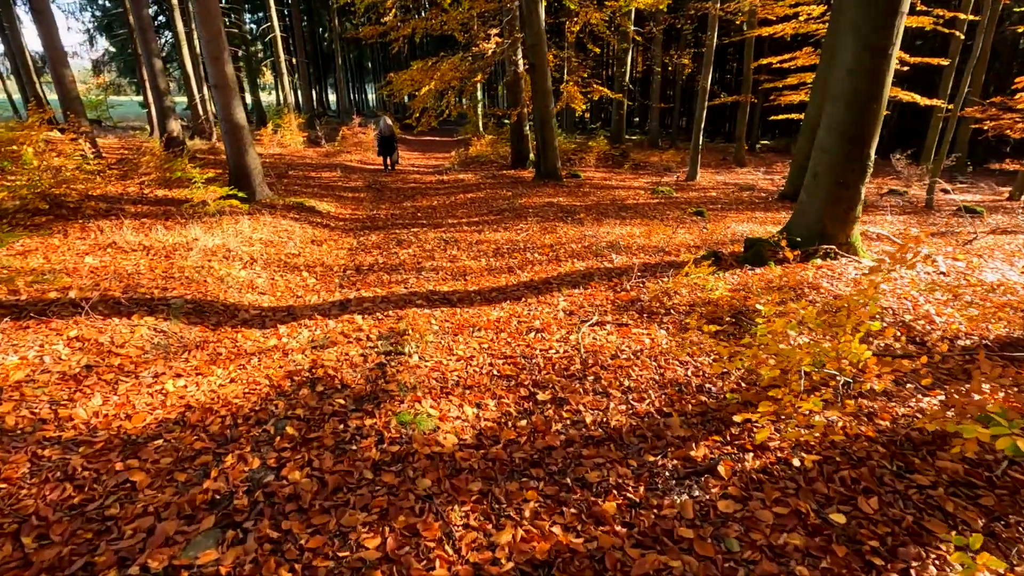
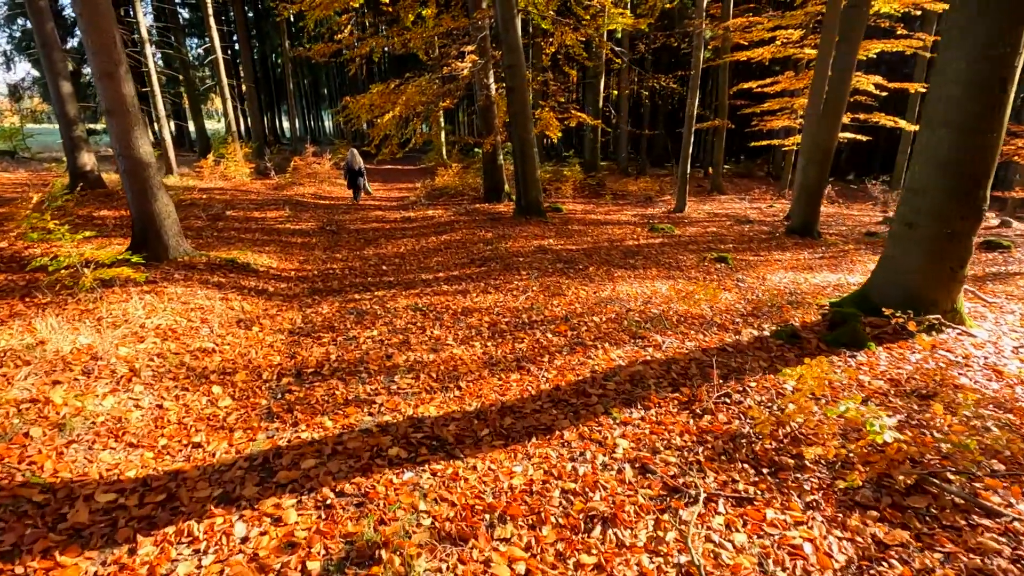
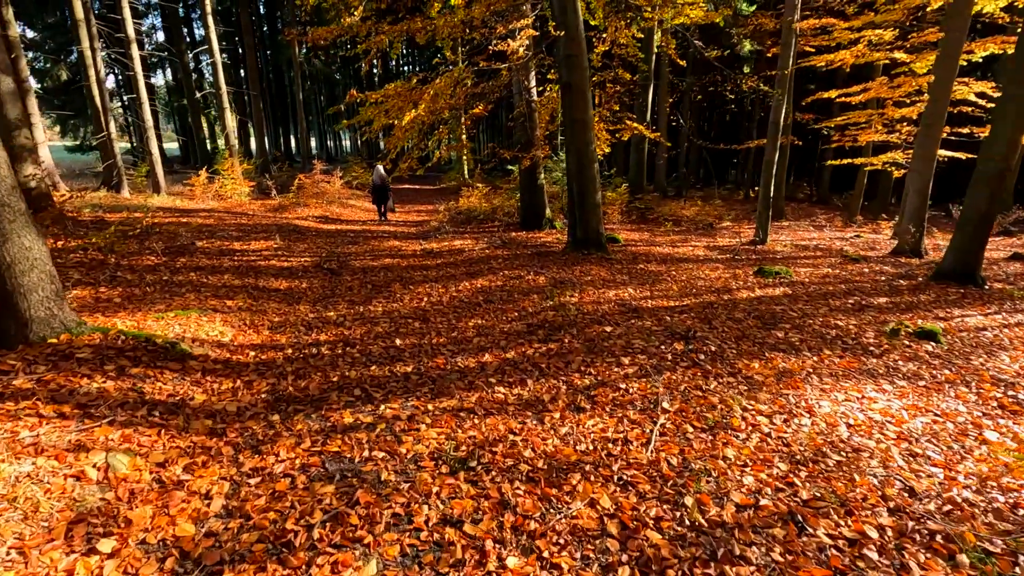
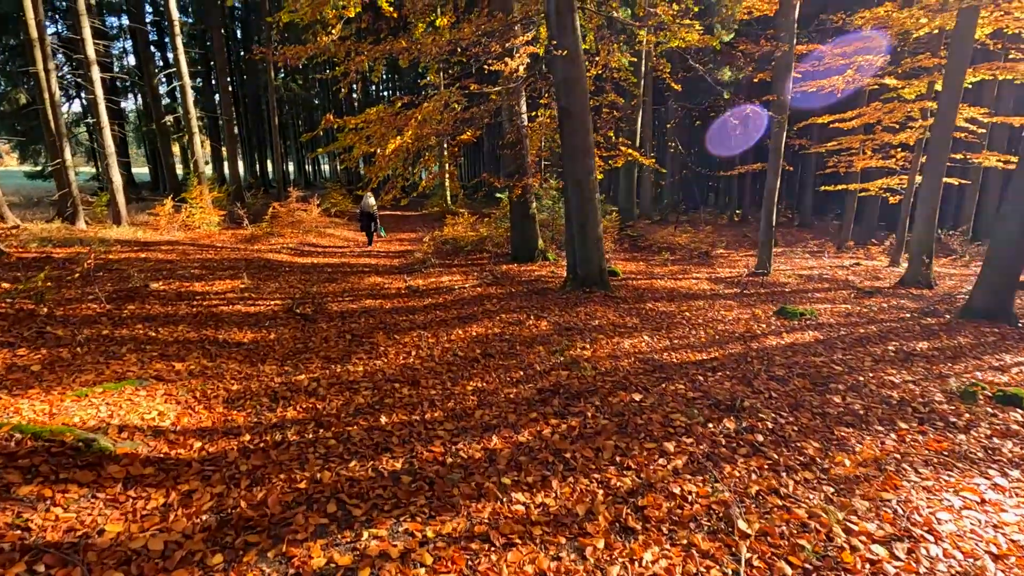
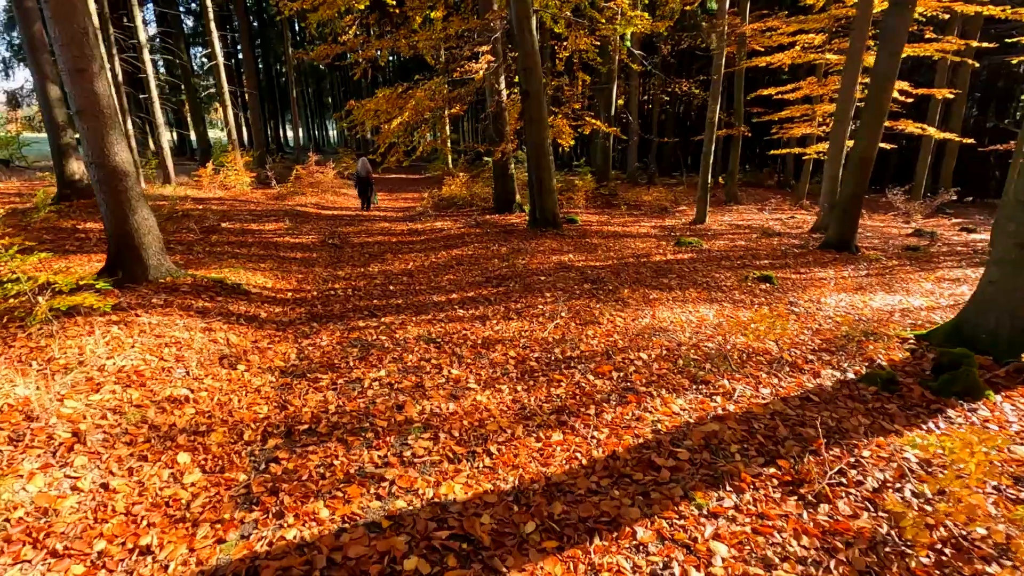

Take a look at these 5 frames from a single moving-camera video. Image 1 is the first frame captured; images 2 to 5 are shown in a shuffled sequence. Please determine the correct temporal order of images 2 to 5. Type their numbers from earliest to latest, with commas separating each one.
2, 5, 3, 4
